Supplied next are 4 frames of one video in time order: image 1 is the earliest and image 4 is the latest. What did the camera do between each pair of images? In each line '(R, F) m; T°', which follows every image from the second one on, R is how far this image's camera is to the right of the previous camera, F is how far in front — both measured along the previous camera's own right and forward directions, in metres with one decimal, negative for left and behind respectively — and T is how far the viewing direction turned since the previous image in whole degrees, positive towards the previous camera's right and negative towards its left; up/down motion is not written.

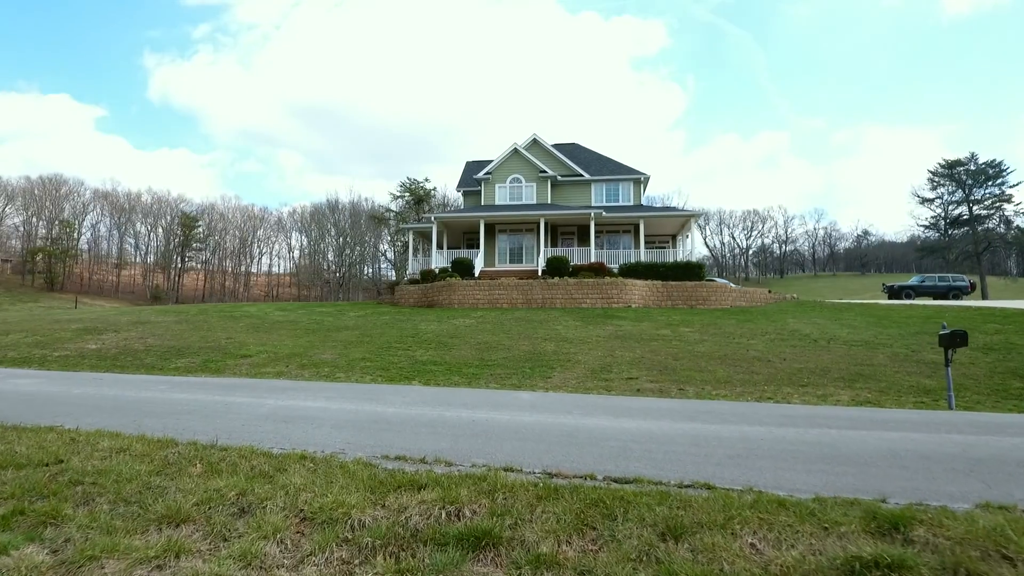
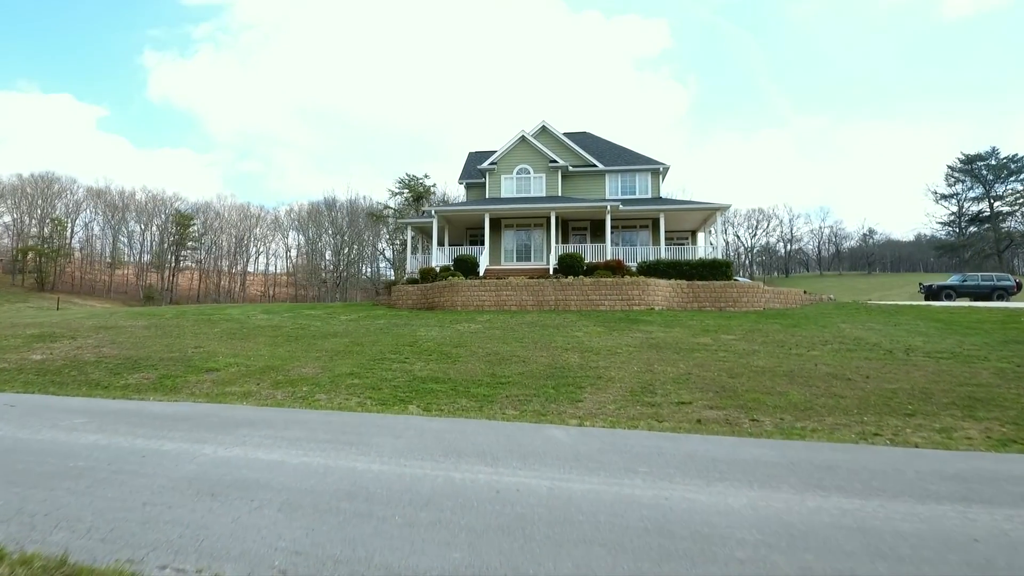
(-0.3, +1.7) m; 0°
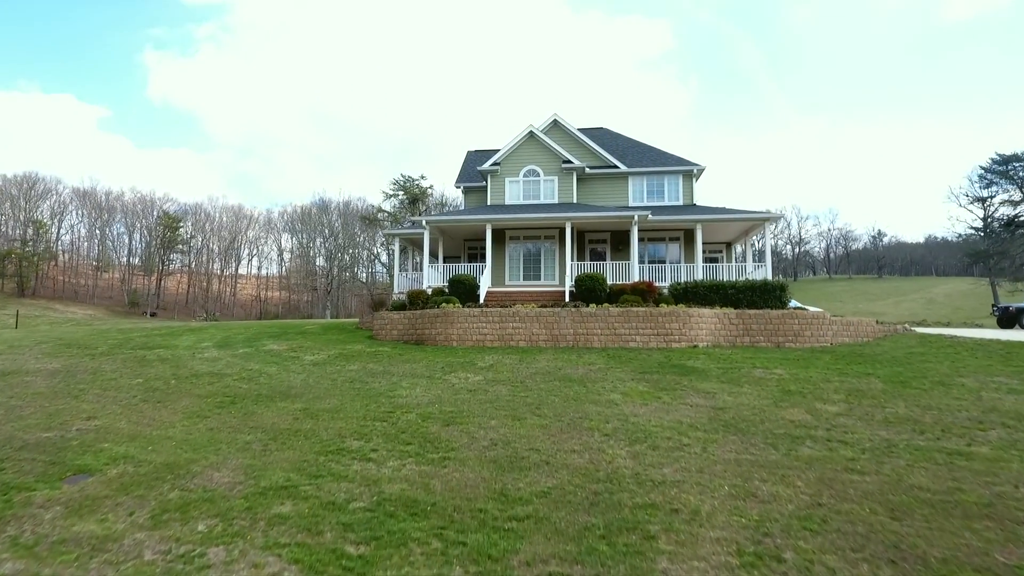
(-0.2, +3.0) m; 0°
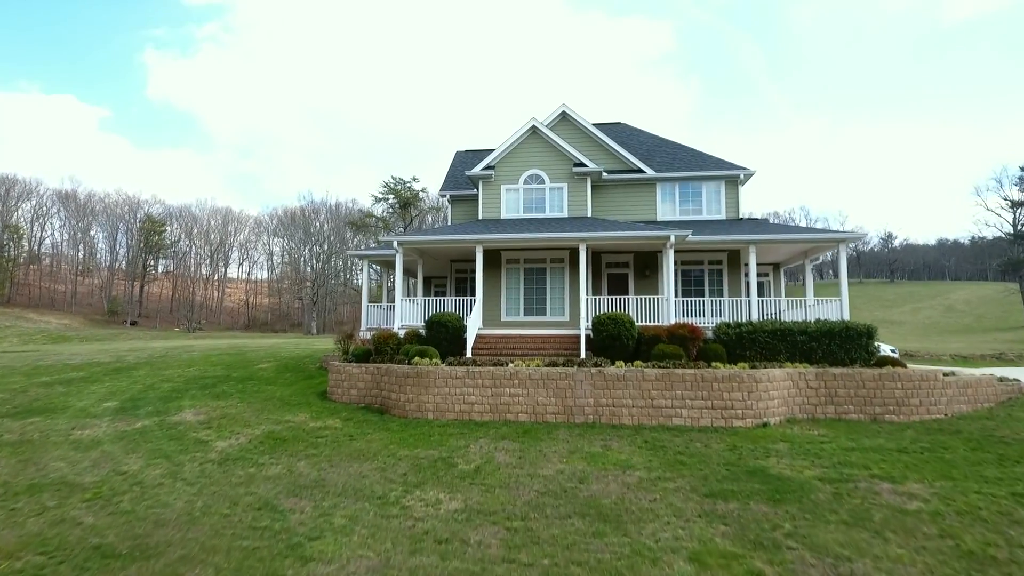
(0.0, +3.4) m; 0°
